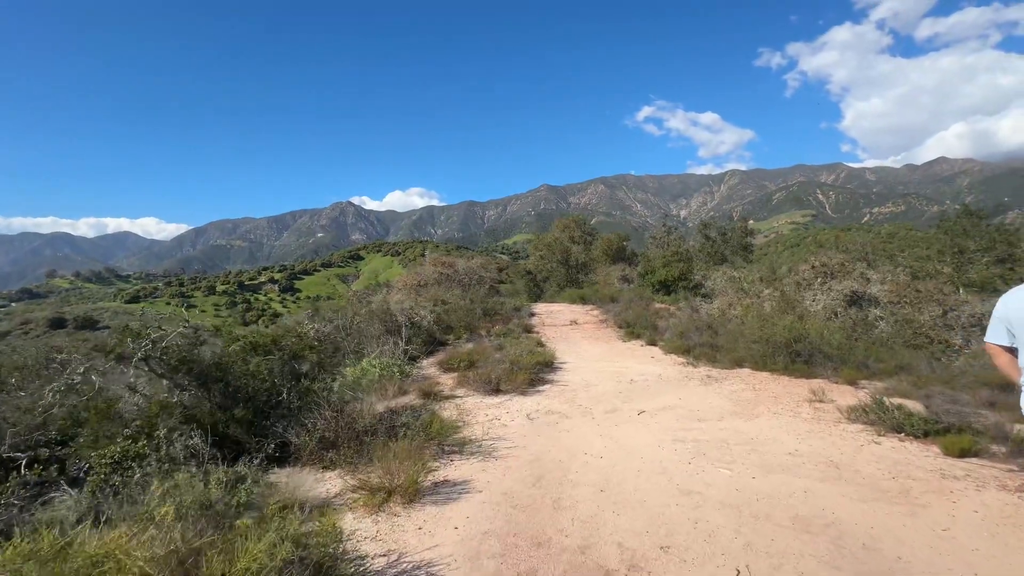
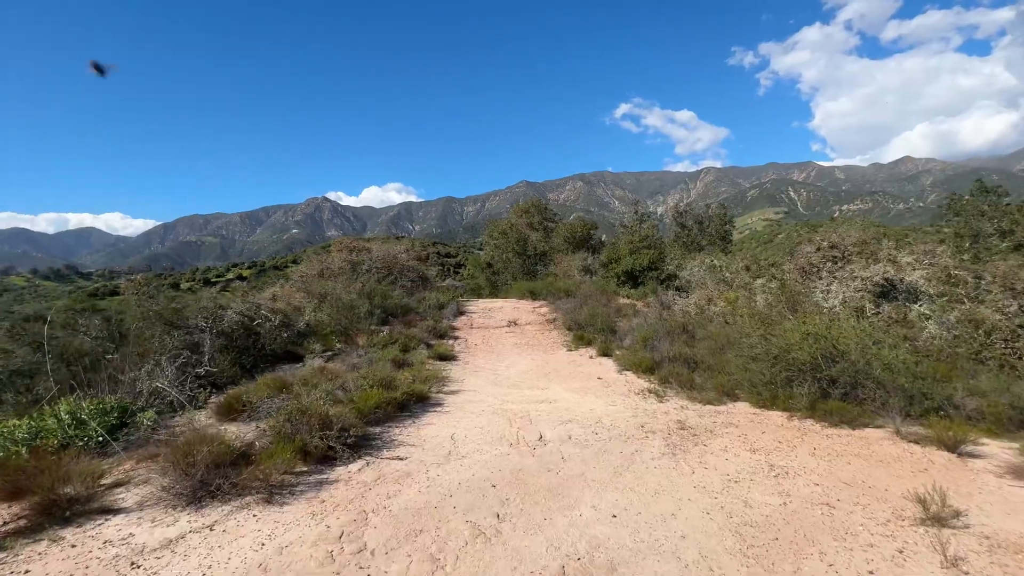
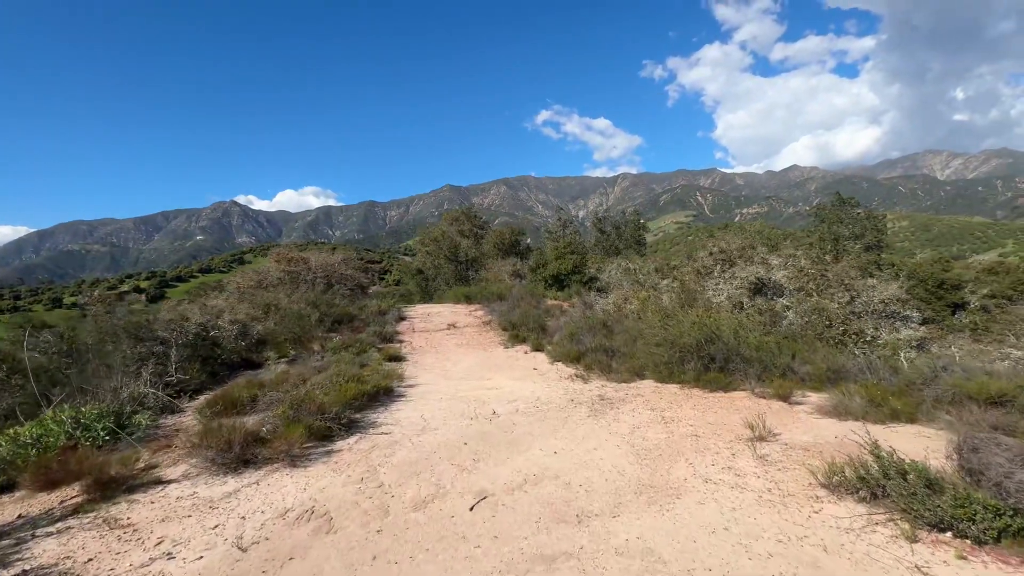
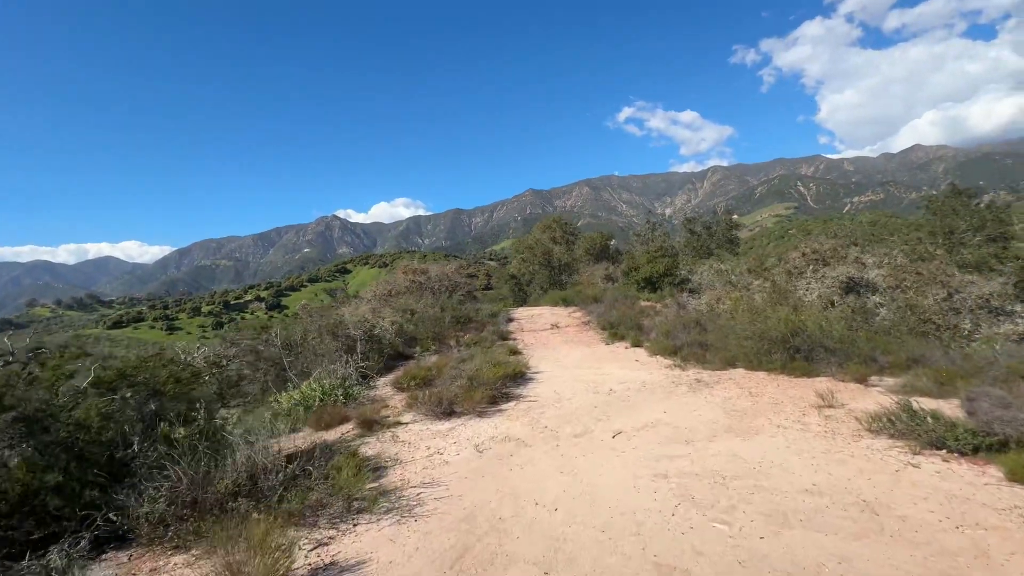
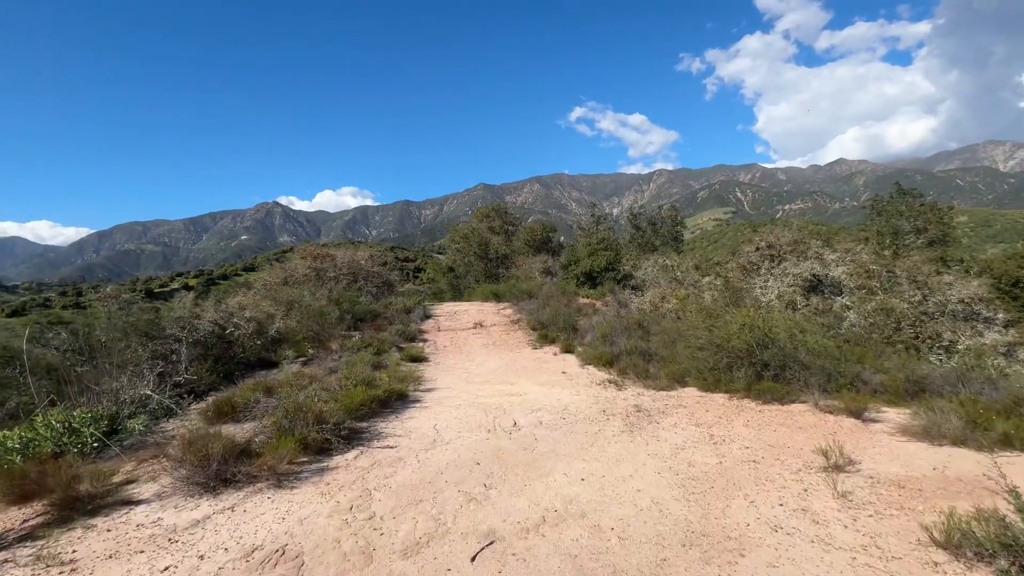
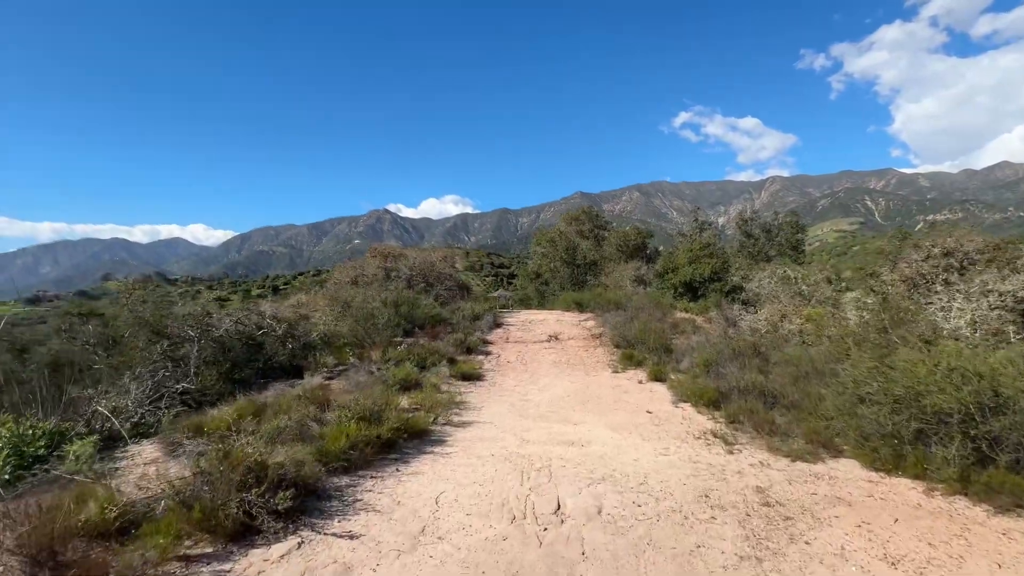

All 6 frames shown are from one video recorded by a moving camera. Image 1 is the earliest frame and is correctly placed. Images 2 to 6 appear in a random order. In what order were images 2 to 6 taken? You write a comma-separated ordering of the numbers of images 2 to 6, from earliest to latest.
4, 3, 5, 2, 6
